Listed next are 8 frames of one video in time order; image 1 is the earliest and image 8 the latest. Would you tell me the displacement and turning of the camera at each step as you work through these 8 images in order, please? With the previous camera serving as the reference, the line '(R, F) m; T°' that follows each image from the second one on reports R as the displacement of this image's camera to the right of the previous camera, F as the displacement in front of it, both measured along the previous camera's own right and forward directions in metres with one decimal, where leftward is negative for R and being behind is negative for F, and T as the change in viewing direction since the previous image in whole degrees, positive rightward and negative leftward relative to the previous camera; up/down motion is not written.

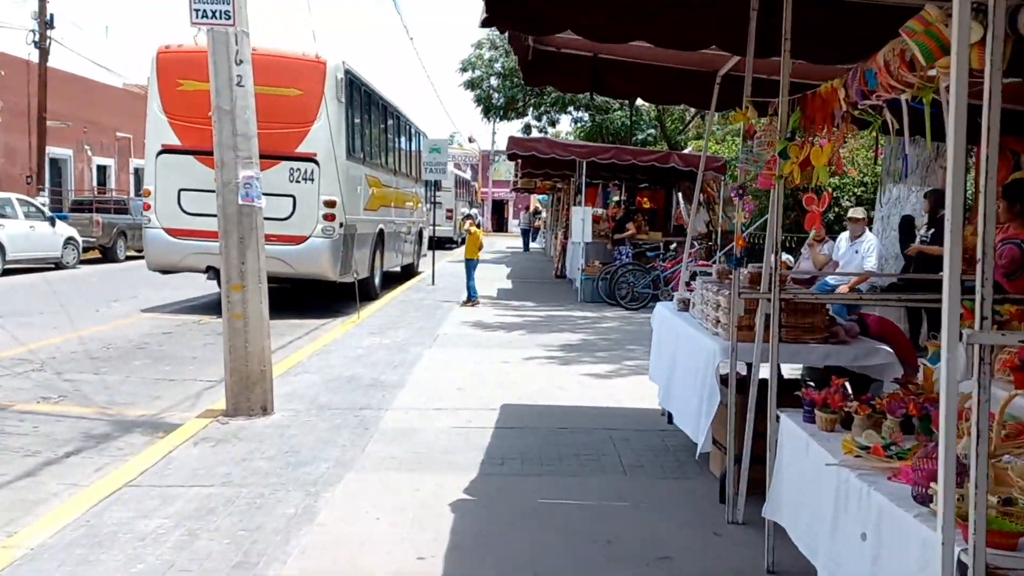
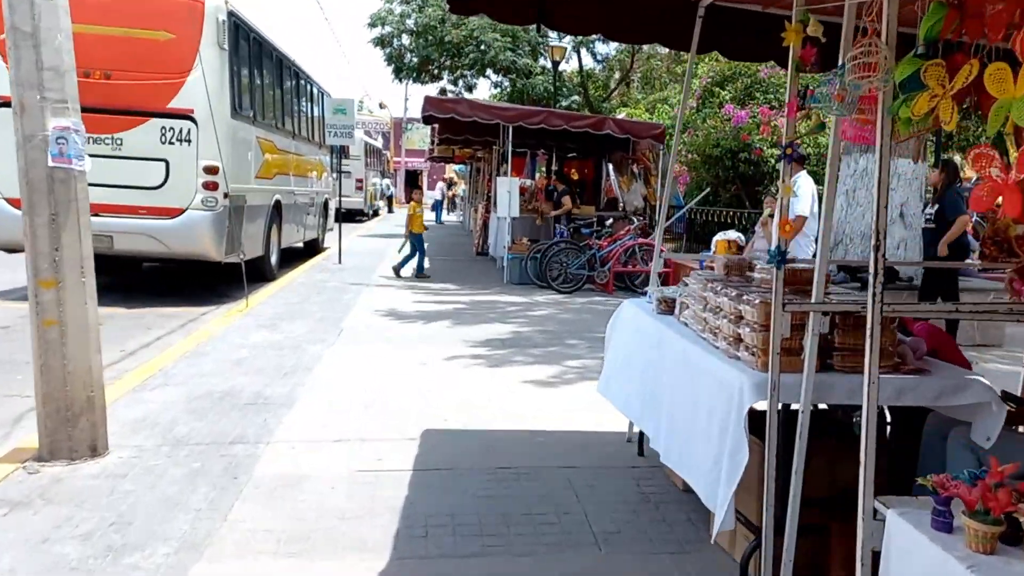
(0.0, +1.6) m; +6°
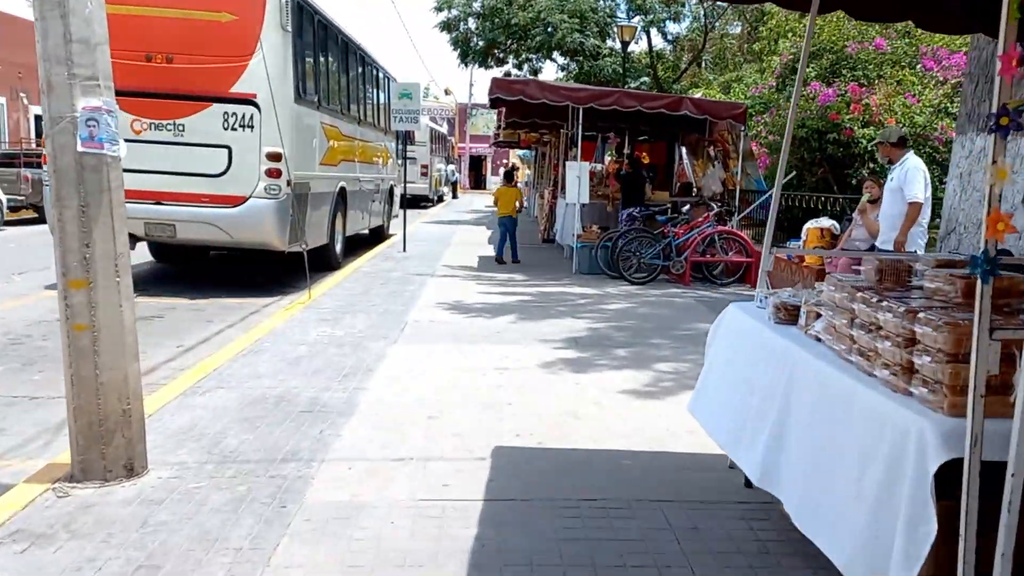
(-0.1, +0.7) m; -4°
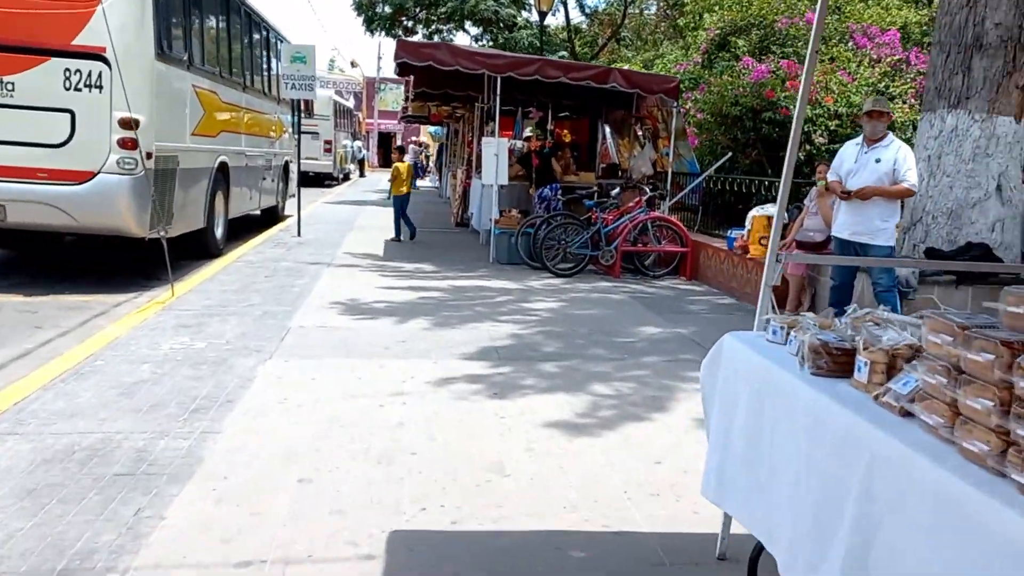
(0.0, +1.5) m; +6°
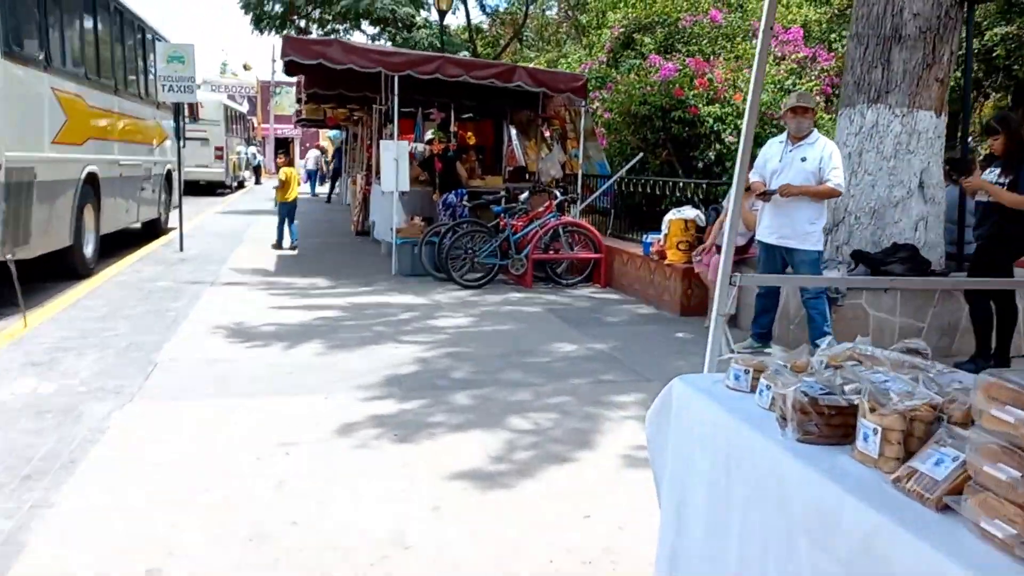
(+0.1, +0.7) m; +6°
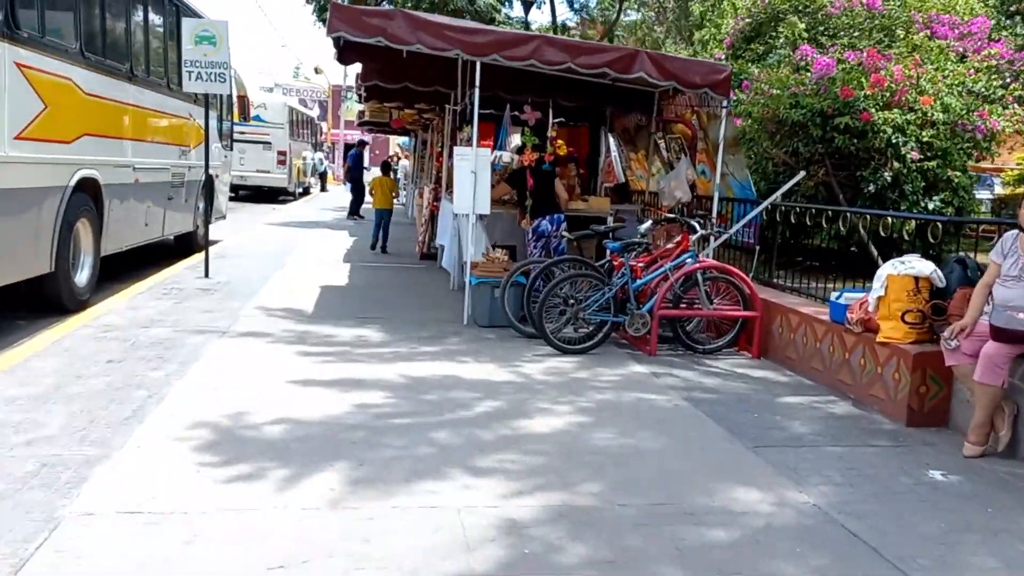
(-0.5, +2.9) m; -4°
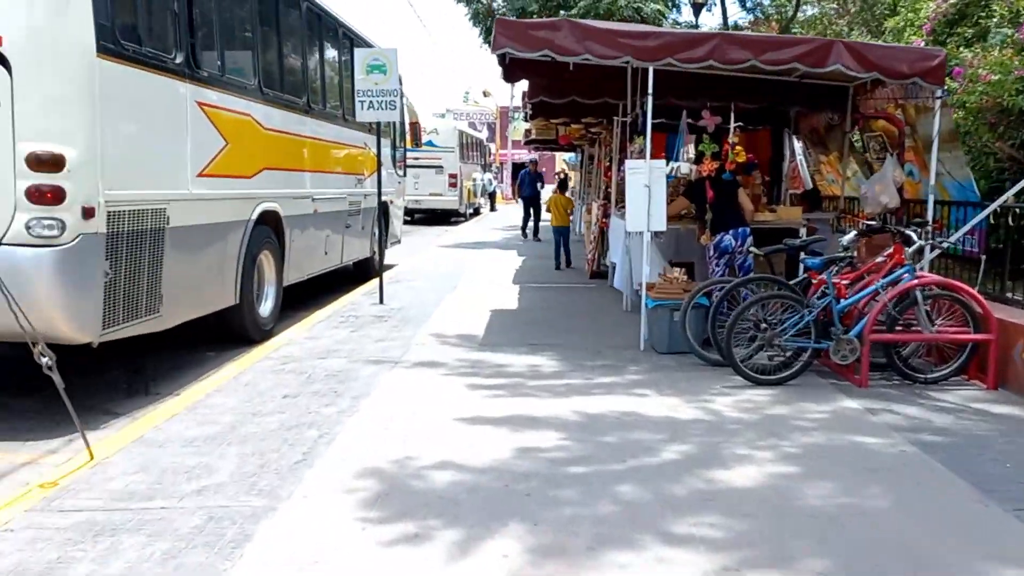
(-0.1, +0.5) m; -11°
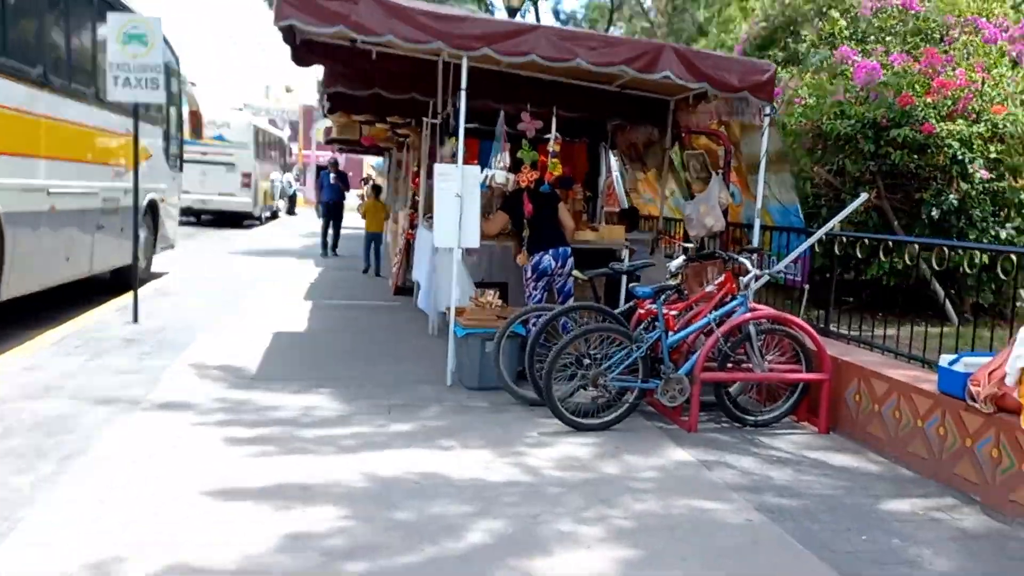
(+0.2, +1.2) m; +13°
